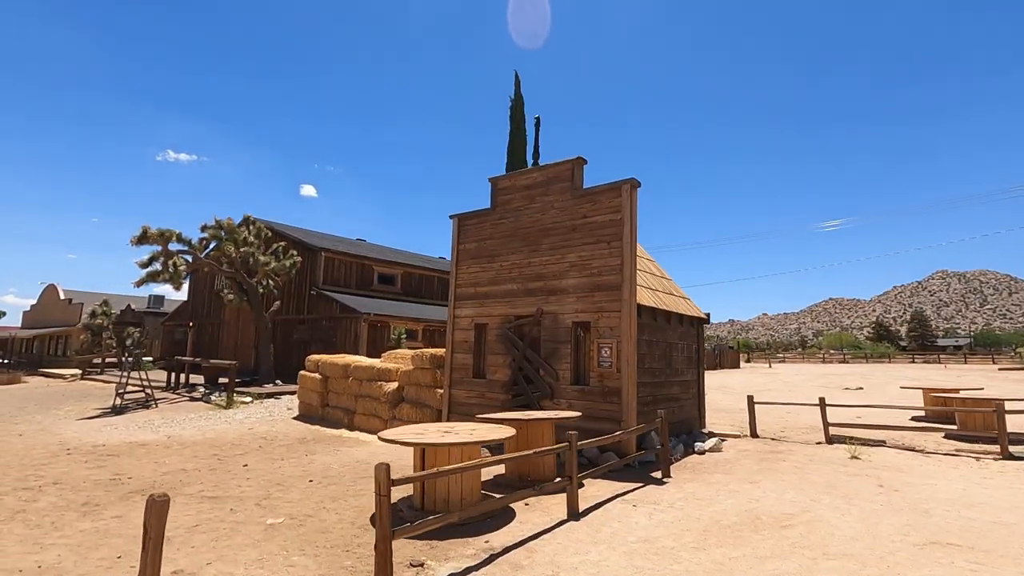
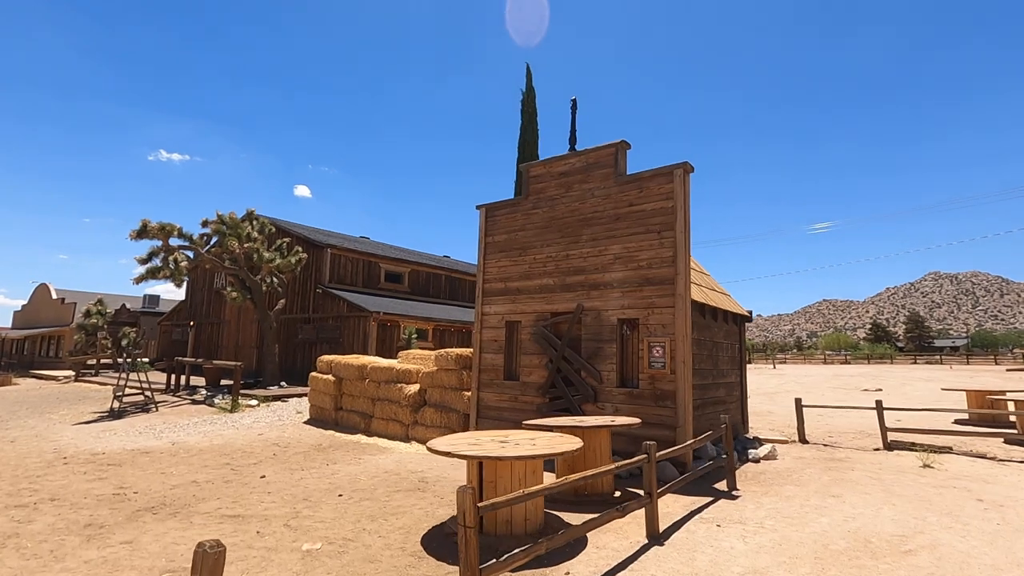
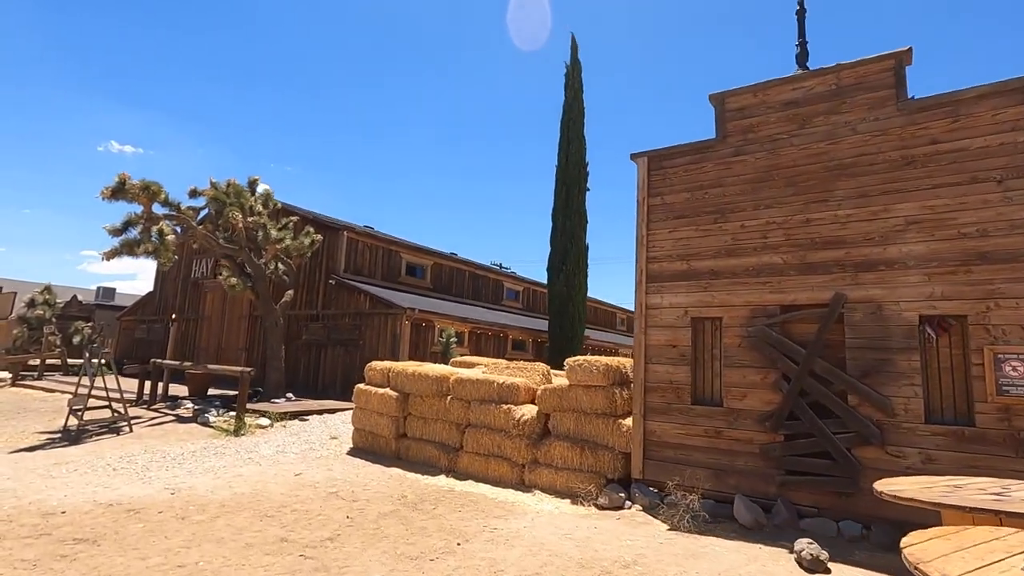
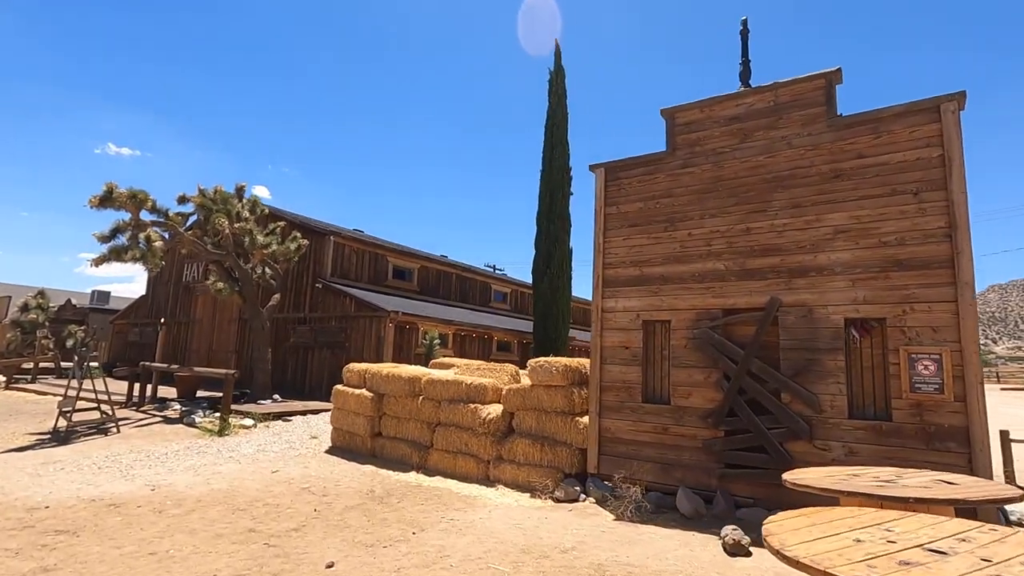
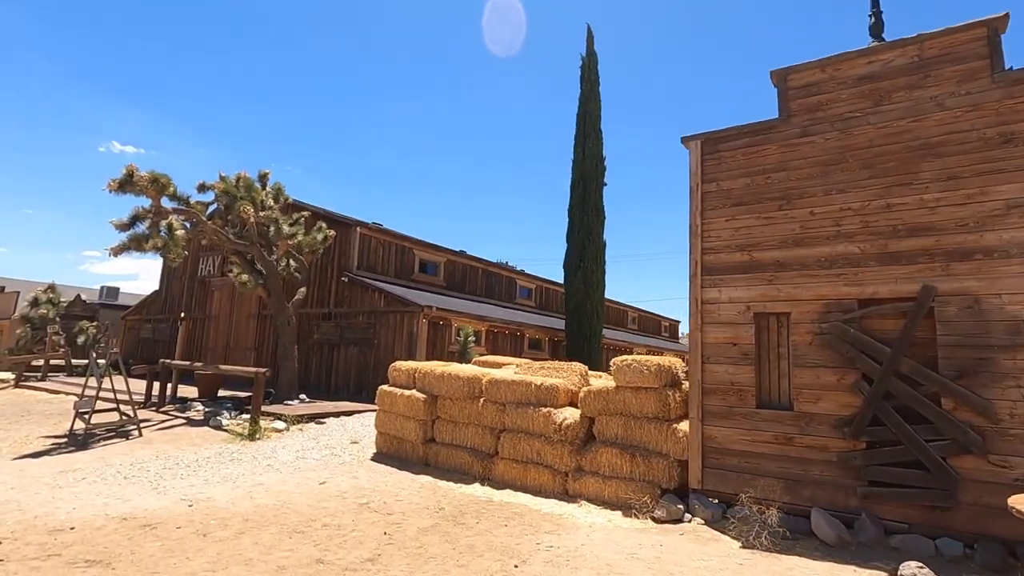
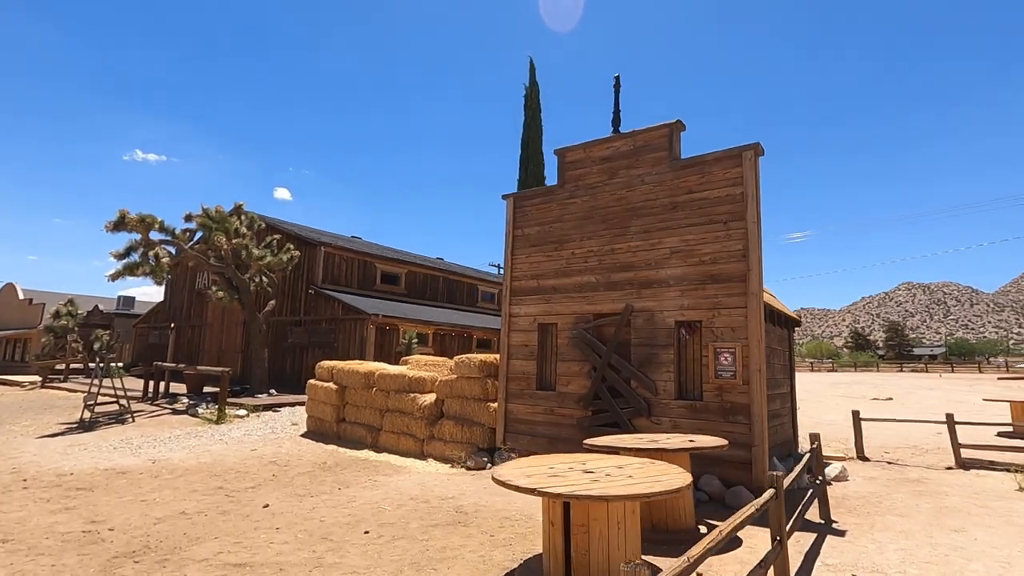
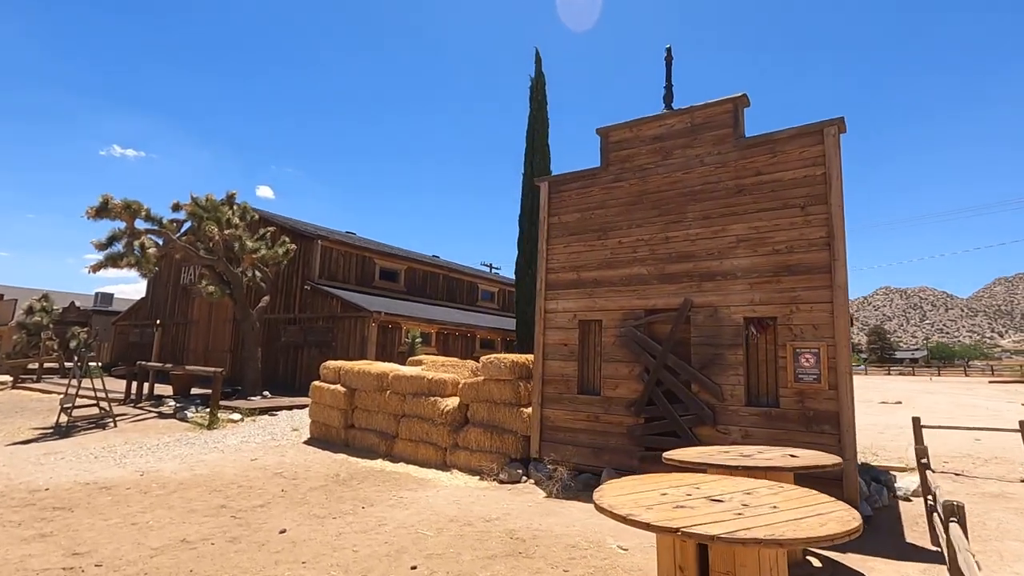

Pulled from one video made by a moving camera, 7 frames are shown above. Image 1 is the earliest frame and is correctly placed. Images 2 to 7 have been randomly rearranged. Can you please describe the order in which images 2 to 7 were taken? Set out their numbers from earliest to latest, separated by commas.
2, 6, 7, 4, 3, 5
